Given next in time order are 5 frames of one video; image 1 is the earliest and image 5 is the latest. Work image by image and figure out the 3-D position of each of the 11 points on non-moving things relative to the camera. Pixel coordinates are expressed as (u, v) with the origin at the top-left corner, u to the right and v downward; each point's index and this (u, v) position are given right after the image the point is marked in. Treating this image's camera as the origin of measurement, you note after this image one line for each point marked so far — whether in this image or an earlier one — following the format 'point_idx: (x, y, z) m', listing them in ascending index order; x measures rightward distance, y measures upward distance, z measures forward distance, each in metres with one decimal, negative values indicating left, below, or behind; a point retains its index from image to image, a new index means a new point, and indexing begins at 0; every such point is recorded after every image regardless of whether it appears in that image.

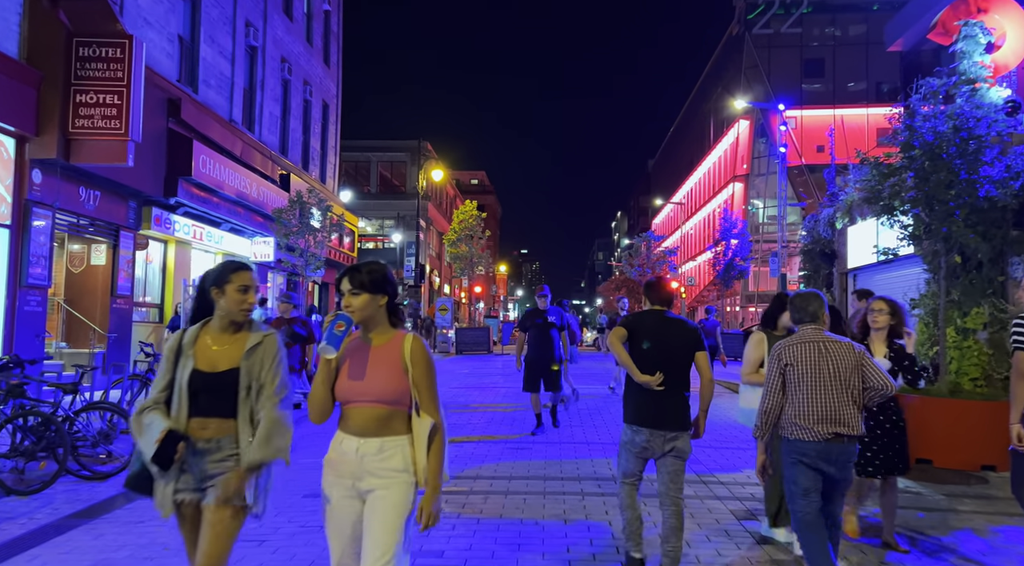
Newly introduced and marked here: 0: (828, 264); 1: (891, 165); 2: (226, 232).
0: (+5.9, +0.4, +15.1) m
1: (+4.2, +1.3, +9.1) m
2: (-6.8, +1.2, +19.3) m
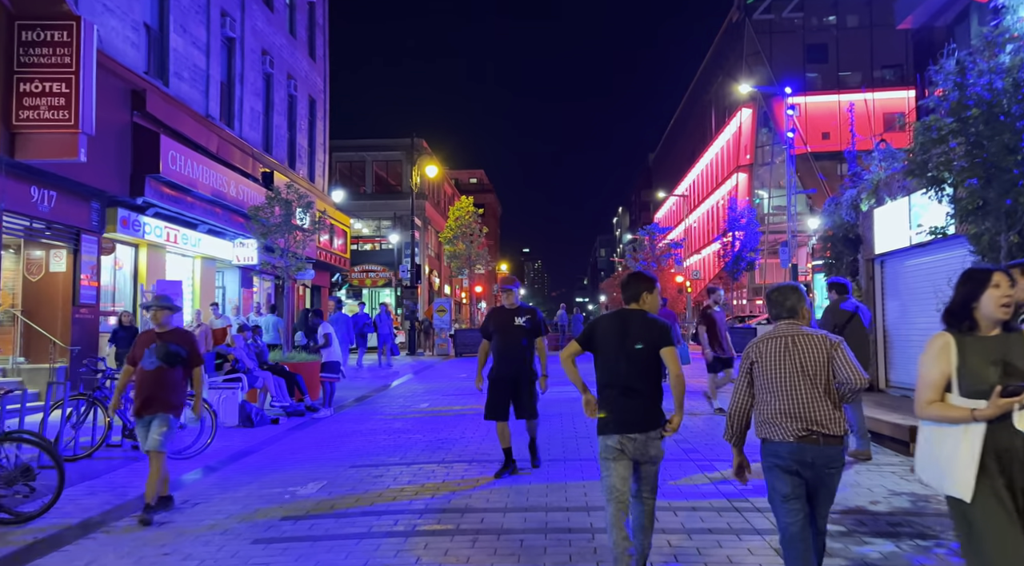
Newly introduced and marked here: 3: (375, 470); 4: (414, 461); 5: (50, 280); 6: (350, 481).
0: (+5.8, +0.6, +13.9) m
1: (+4.1, +1.5, +7.8) m
2: (-6.9, +1.1, +18.1) m
3: (-1.4, -1.9, +8.1) m
4: (-1.0, -1.9, +8.4) m
5: (-7.6, +0.1, +13.4) m
6: (-1.5, -1.9, +7.6) m
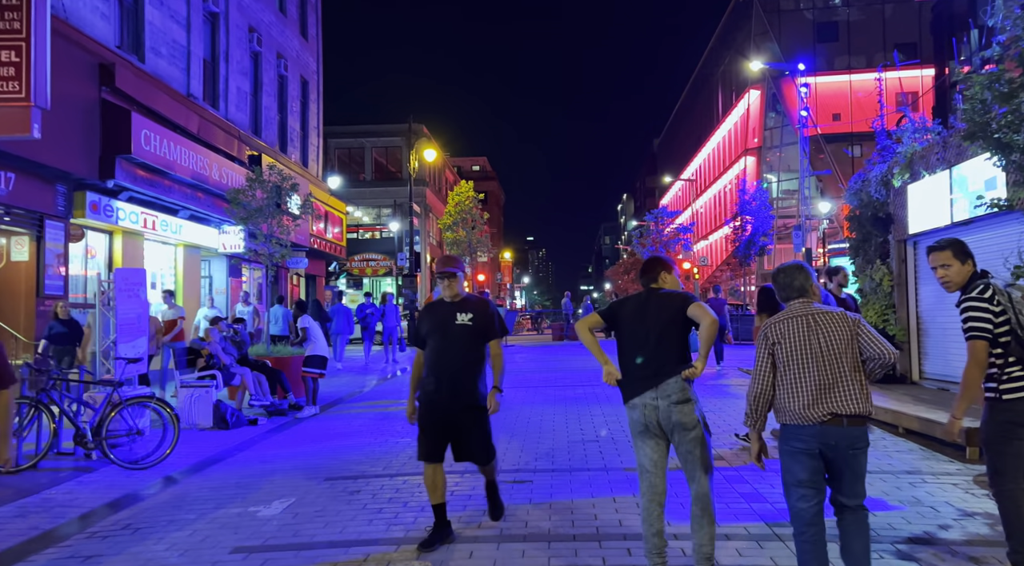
0: (+5.8, +0.8, +12.8) m
1: (+4.1, +1.6, +6.7) m
2: (-6.9, +1.3, +17.1) m
3: (-1.4, -1.7, +7.0) m
4: (-1.0, -1.7, +7.4) m
5: (-7.6, +0.2, +12.3) m
6: (-1.5, -1.7, +6.6) m
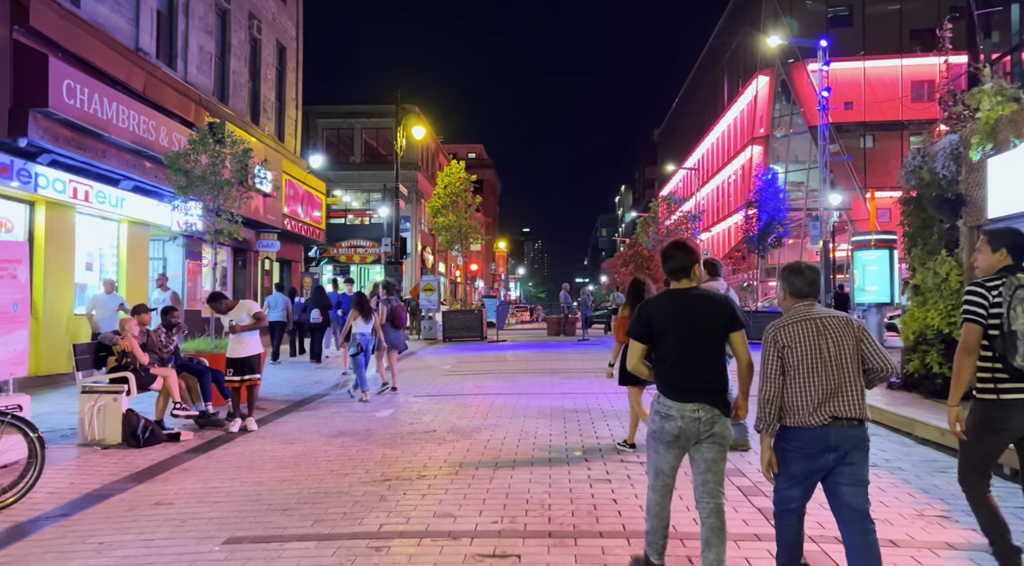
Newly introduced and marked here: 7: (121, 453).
0: (+5.7, +0.9, +10.6) m
1: (+4.0, +1.7, +4.6) m
2: (-7.0, +1.7, +14.8) m
3: (-1.5, -1.6, +4.9) m
4: (-1.2, -1.6, +5.2) m
5: (-7.7, +0.5, +10.1) m
6: (-1.7, -1.6, +4.4) m
7: (-3.9, -1.7, +8.1) m
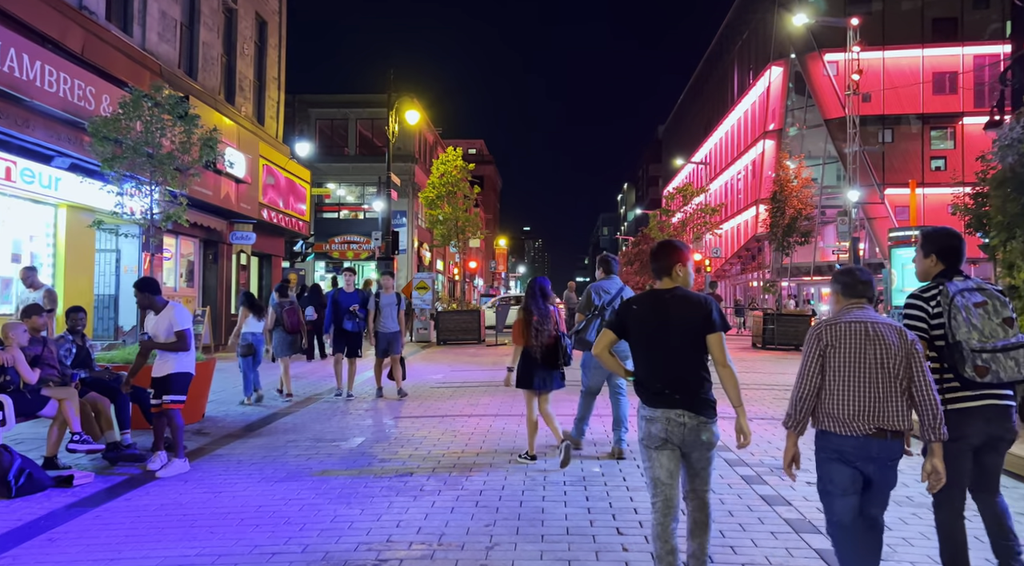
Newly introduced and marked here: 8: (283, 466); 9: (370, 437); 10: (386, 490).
0: (+5.7, +0.9, +8.5) m
1: (+4.1, +1.7, +2.4) m
2: (-7.0, +1.7, +12.7) m
3: (-1.5, -1.6, +2.7) m
4: (-1.2, -1.6, +3.1) m
5: (-7.7, +0.6, +8.0) m
6: (-1.6, -1.6, +2.3) m
7: (-3.9, -1.7, +6.0) m
8: (-2.1, -1.7, +7.4) m
9: (-1.5, -1.7, +8.8) m
10: (-1.0, -1.6, +6.4) m
